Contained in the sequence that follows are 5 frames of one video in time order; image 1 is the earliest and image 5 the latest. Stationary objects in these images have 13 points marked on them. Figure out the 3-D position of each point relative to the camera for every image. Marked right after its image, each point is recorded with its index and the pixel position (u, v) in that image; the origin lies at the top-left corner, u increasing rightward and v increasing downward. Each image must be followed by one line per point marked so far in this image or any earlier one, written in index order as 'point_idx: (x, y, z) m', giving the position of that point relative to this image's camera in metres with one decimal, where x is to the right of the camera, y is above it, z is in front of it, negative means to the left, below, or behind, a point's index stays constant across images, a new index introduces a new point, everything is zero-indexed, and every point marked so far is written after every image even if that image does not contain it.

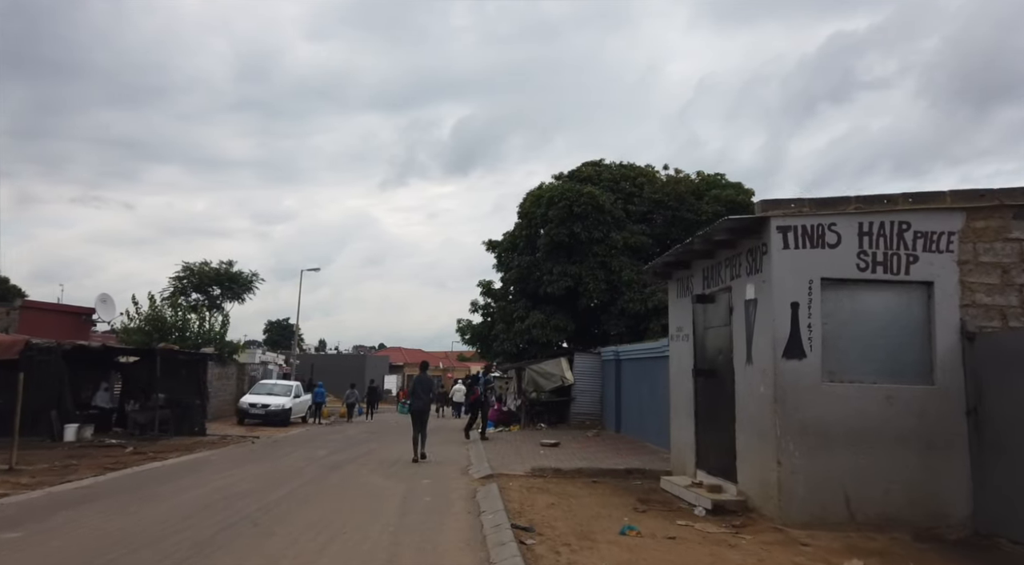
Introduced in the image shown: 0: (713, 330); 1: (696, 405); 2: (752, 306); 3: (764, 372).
0: (+2.6, -0.6, +9.1) m
1: (+2.5, -1.7, +9.6) m
2: (+2.6, -0.3, +7.8) m
3: (+2.6, -0.9, +7.4) m
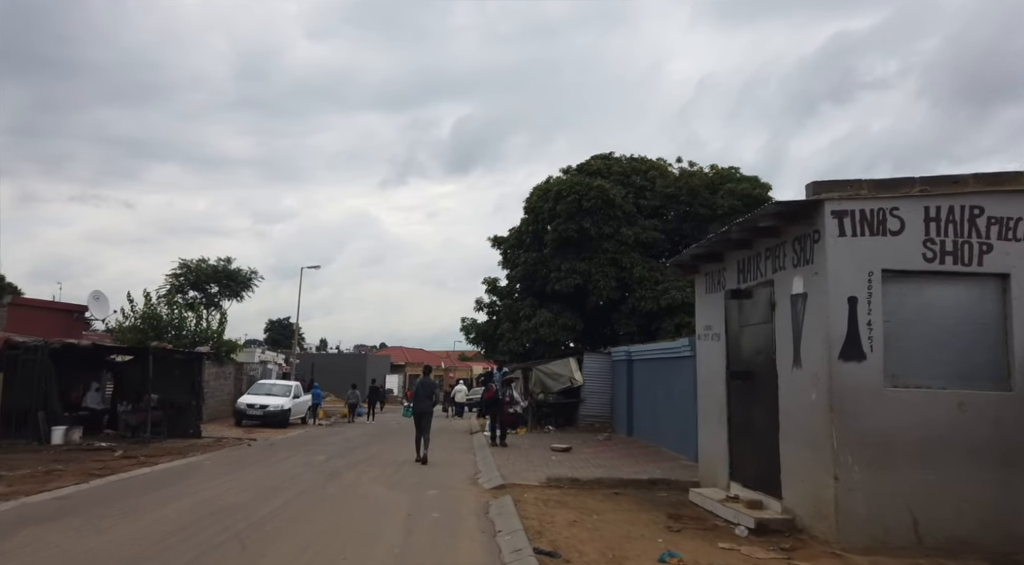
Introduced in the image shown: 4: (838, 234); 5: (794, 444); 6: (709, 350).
0: (+2.8, -0.5, +8.2) m
1: (+2.7, -1.6, +8.8) m
2: (+2.8, -0.2, +7.0) m
3: (+2.8, -0.9, +6.6) m
4: (+3.0, +0.4, +6.5) m
5: (+2.8, -1.6, +7.0) m
6: (+2.6, -0.9, +9.4) m
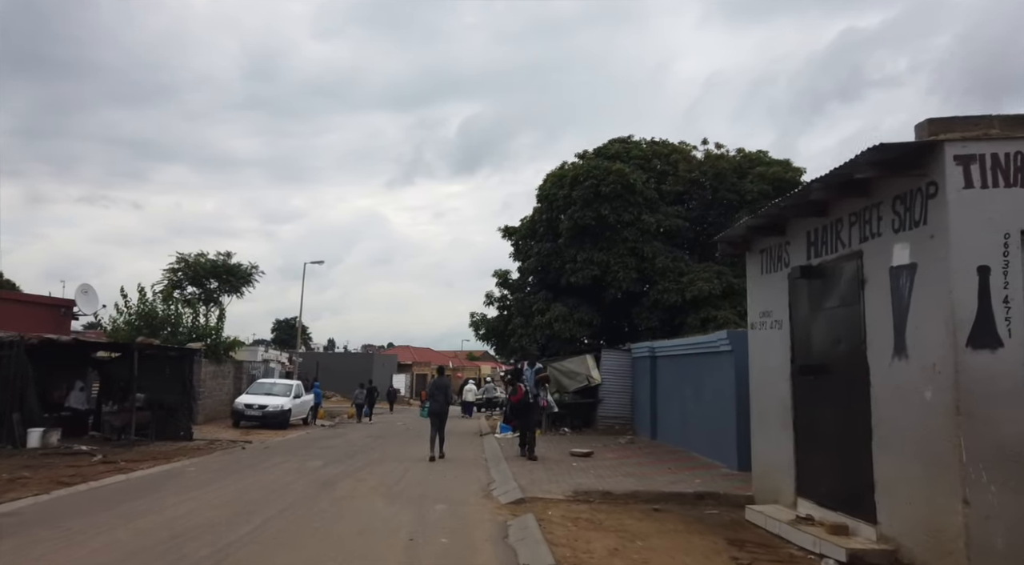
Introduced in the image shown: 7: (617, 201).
0: (+3.0, -0.3, +6.8) m
1: (+2.9, -1.3, +7.3) m
2: (+3.0, +0.1, +5.5) m
3: (+3.0, -0.6, +5.1) m
4: (+3.2, +0.7, +5.0) m
5: (+3.0, -1.3, +5.5) m
6: (+2.8, -0.6, +8.0) m
7: (+3.0, +2.3, +20.0) m
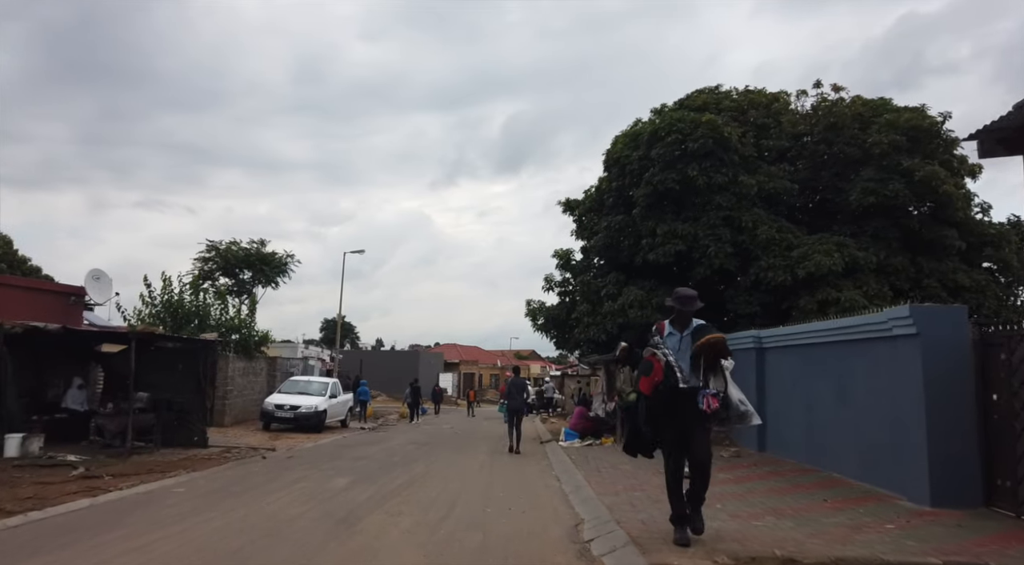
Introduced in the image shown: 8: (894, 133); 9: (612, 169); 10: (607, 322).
0: (+3.7, +0.3, +3.2) m
1: (+3.7, -0.8, +3.8) m
2: (+3.7, +0.6, +2.0) m
3: (+3.7, -0.1, +1.6) m
4: (+3.8, +1.2, +1.5) m
5: (+3.7, -0.8, +2.0) m
6: (+3.6, -0.1, +4.4) m
7: (+4.5, +2.8, +16.4) m
8: (+8.6, +3.3, +16.2) m
9: (+2.6, +3.0, +18.6) m
10: (+2.4, -1.0, +17.6) m
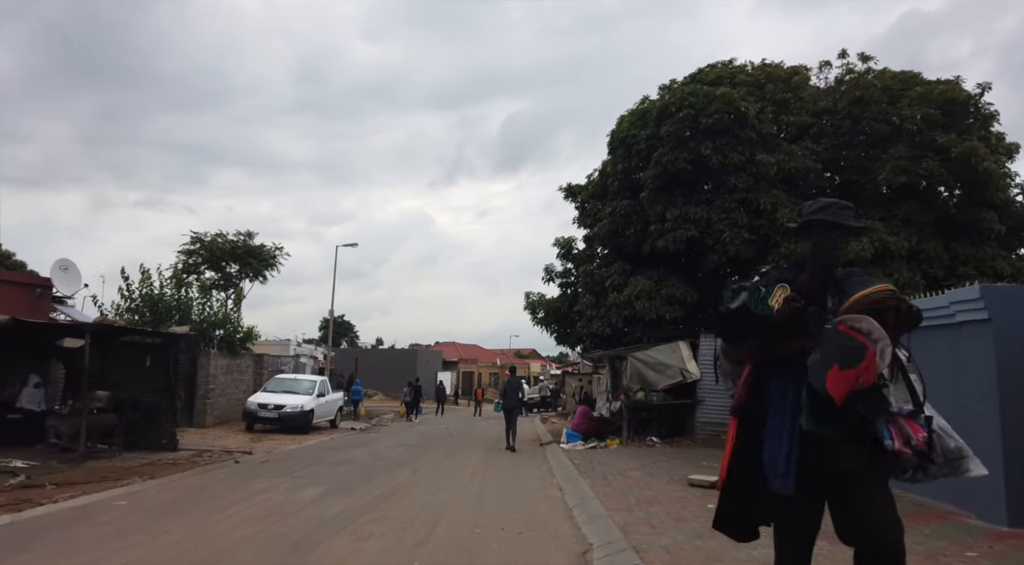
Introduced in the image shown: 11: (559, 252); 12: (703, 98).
0: (+3.6, +0.5, +1.9) m
1: (+3.6, -0.6, +2.4) m
2: (+3.6, +0.8, +0.6) m
3: (+3.6, +0.2, +0.2) m
4: (+3.7, +1.5, +0.1) m
5: (+3.6, -0.6, +0.6) m
6: (+3.6, +0.1, +3.1) m
7: (+4.4, +3.1, +15.0) m
8: (+8.5, +3.6, +14.8) m
9: (+2.5, +3.2, +17.2) m
10: (+2.3, -0.7, +16.3) m
11: (+1.2, +0.8, +19.6) m
12: (+4.0, +3.9, +15.1) m
